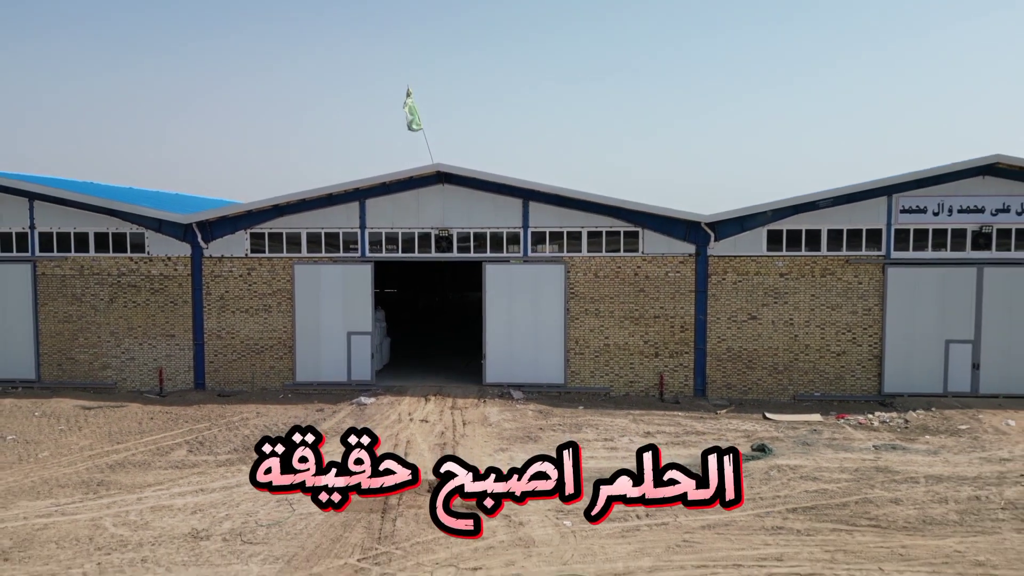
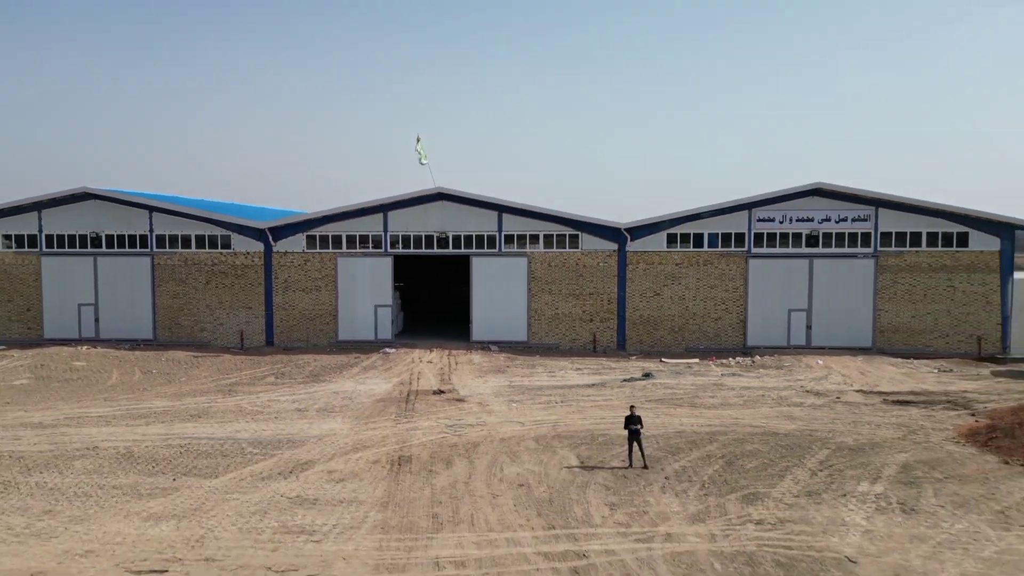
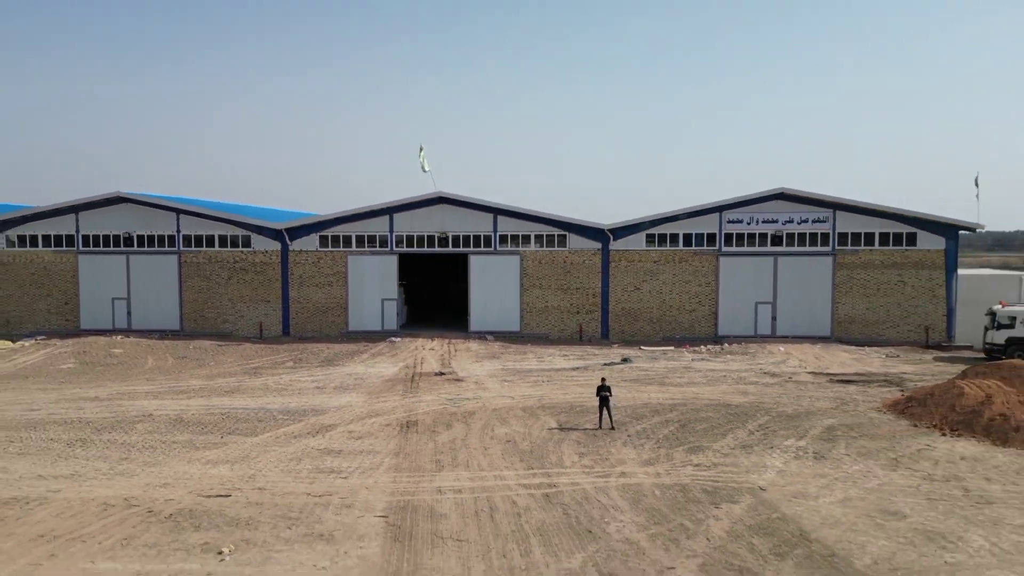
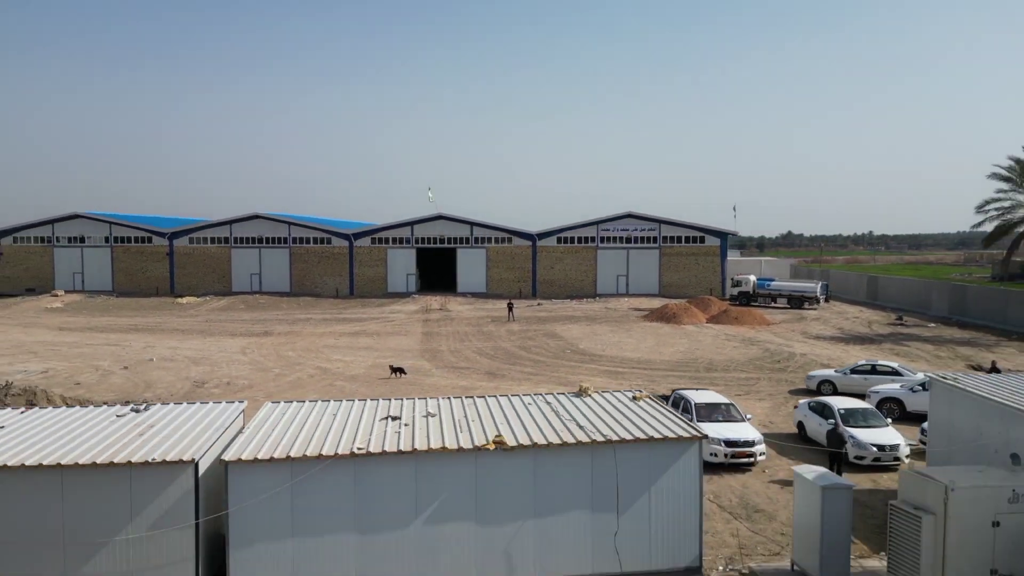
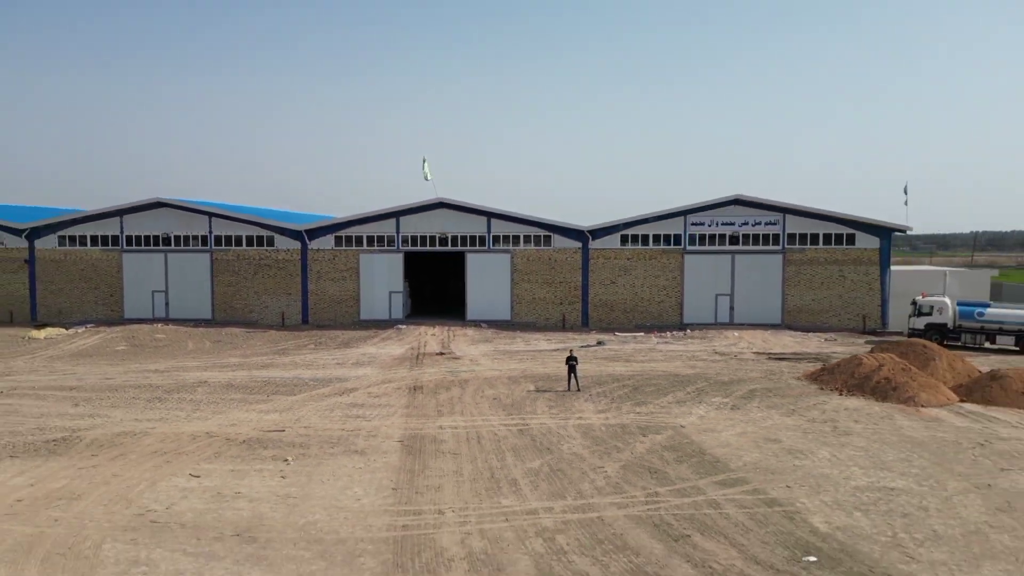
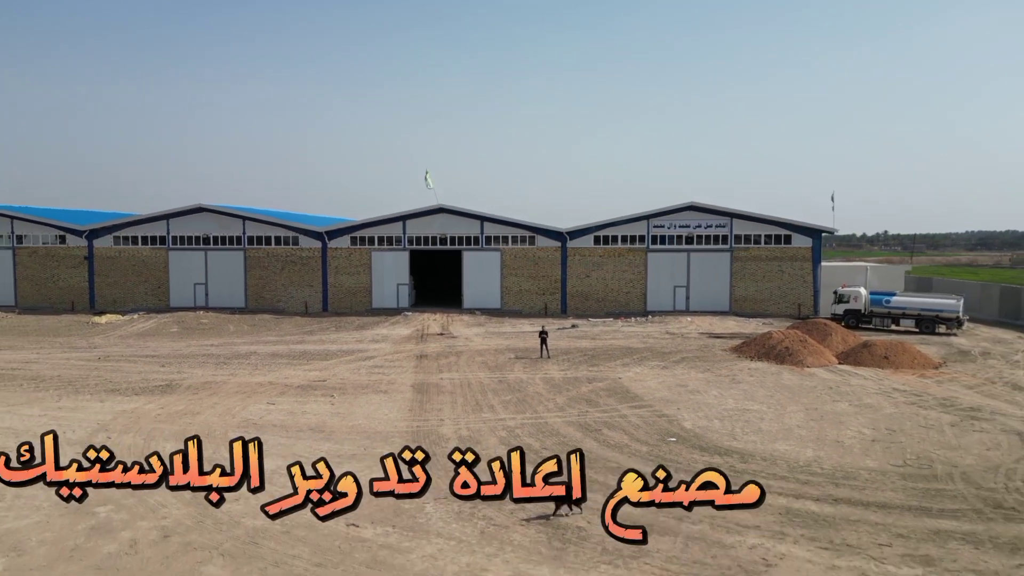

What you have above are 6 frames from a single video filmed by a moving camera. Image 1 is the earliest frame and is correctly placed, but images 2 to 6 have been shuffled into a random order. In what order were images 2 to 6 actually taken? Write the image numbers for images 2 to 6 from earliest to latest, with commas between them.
2, 3, 5, 6, 4
